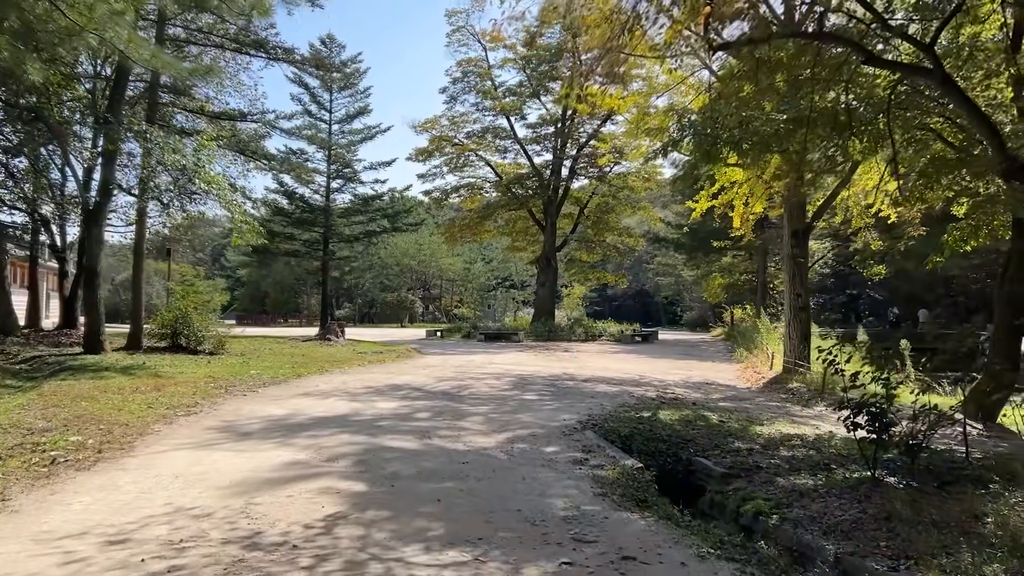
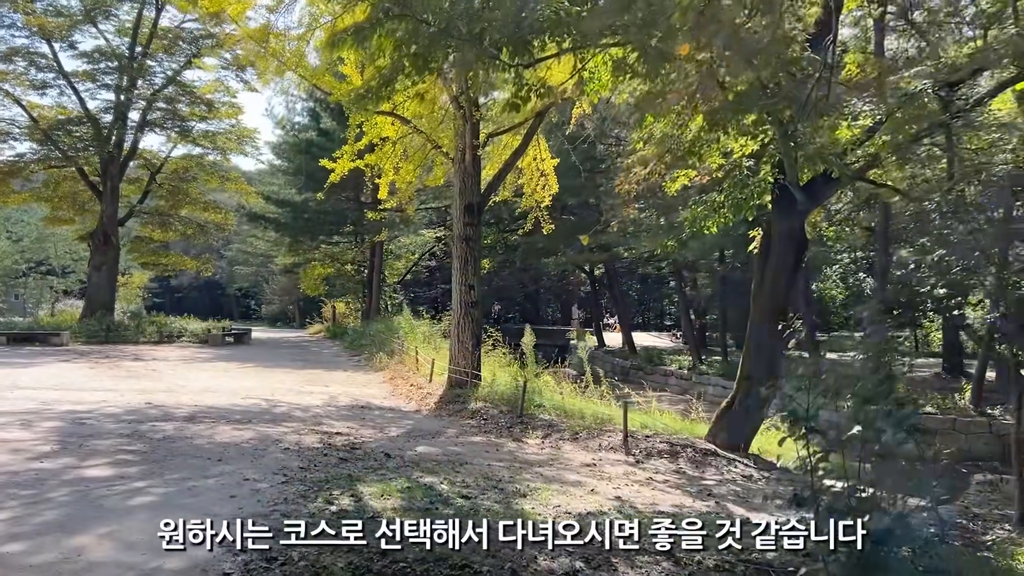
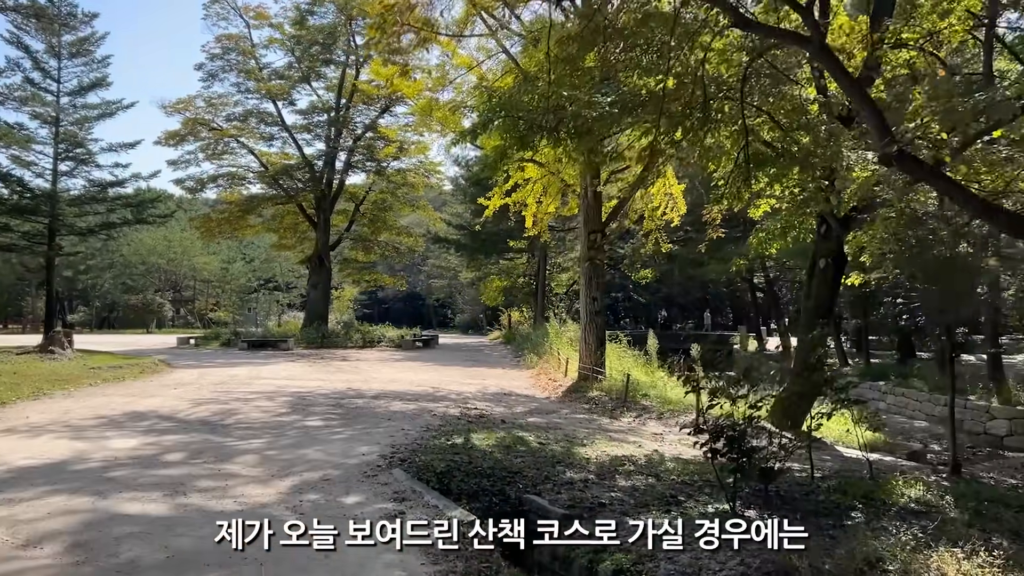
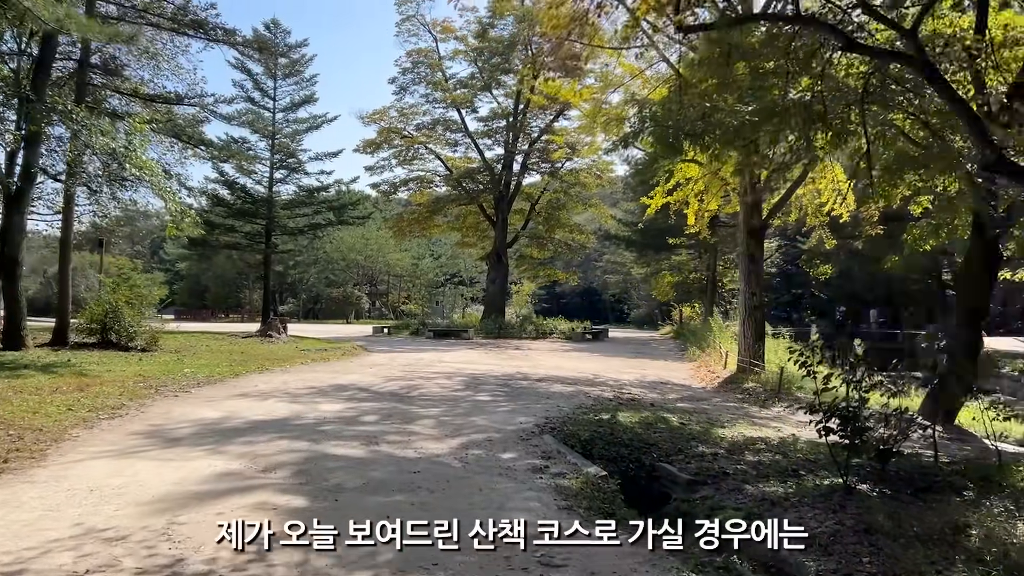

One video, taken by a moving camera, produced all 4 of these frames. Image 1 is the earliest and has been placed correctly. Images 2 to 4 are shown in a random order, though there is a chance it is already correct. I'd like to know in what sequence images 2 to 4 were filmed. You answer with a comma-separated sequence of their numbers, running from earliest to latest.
4, 3, 2
